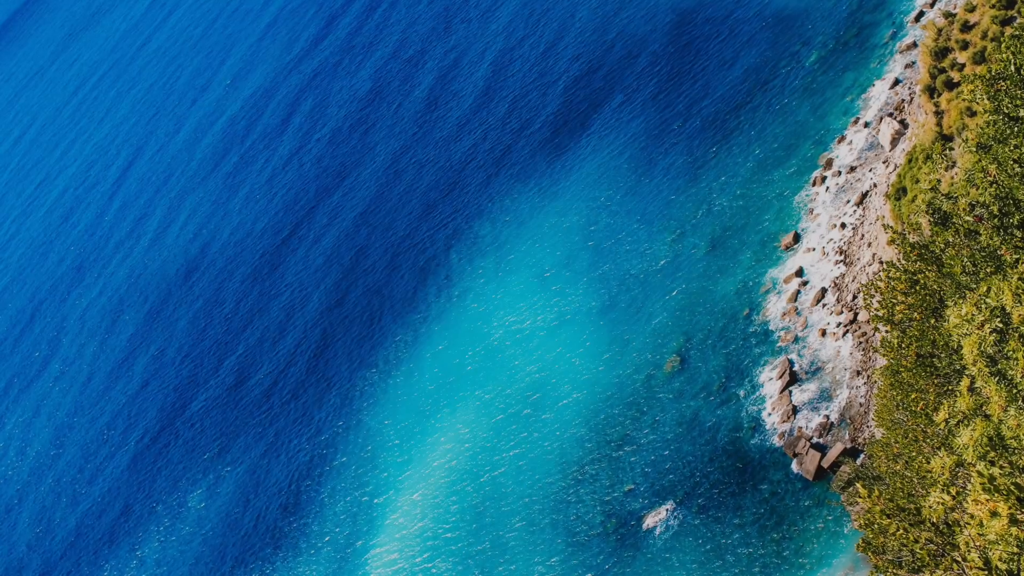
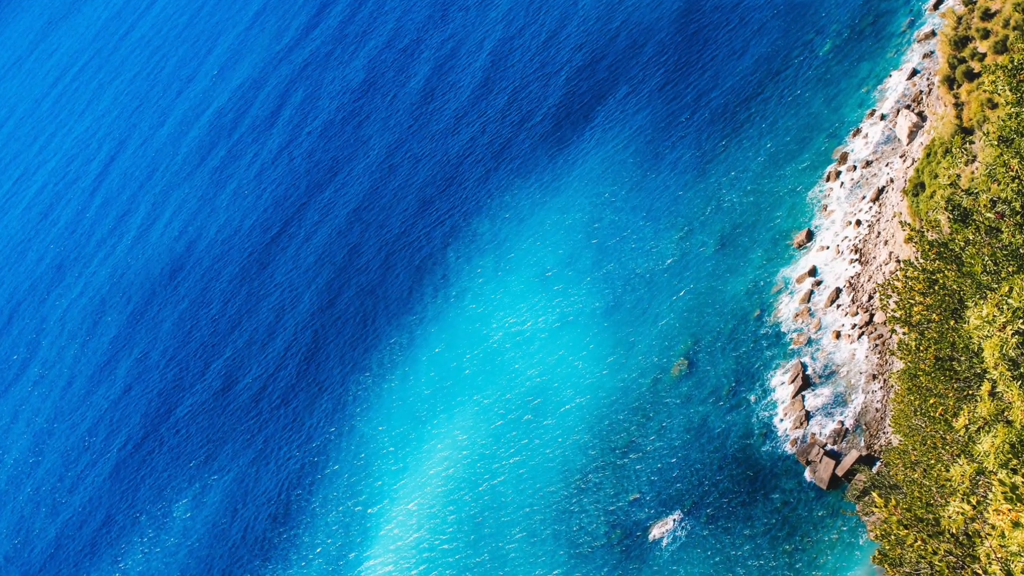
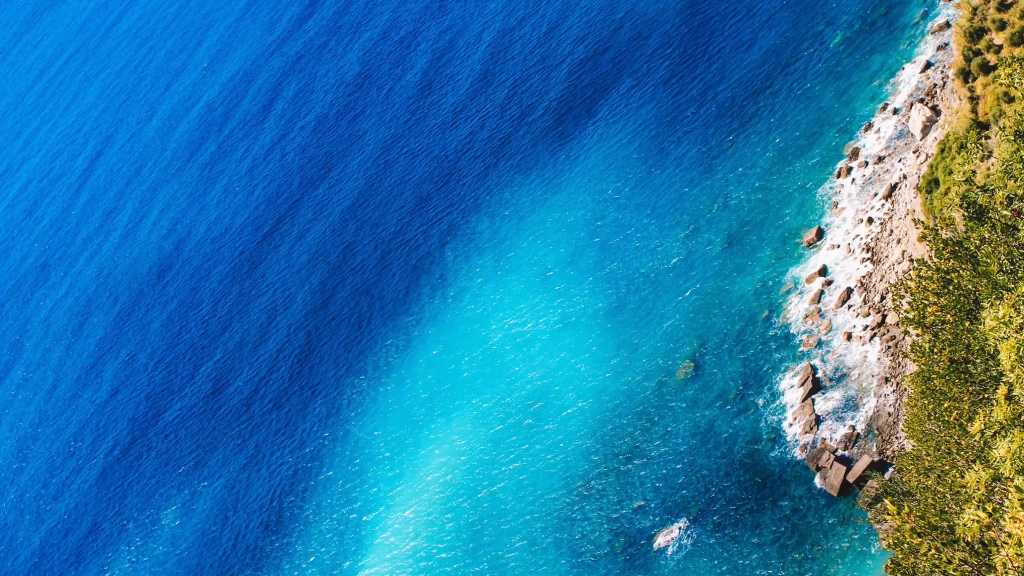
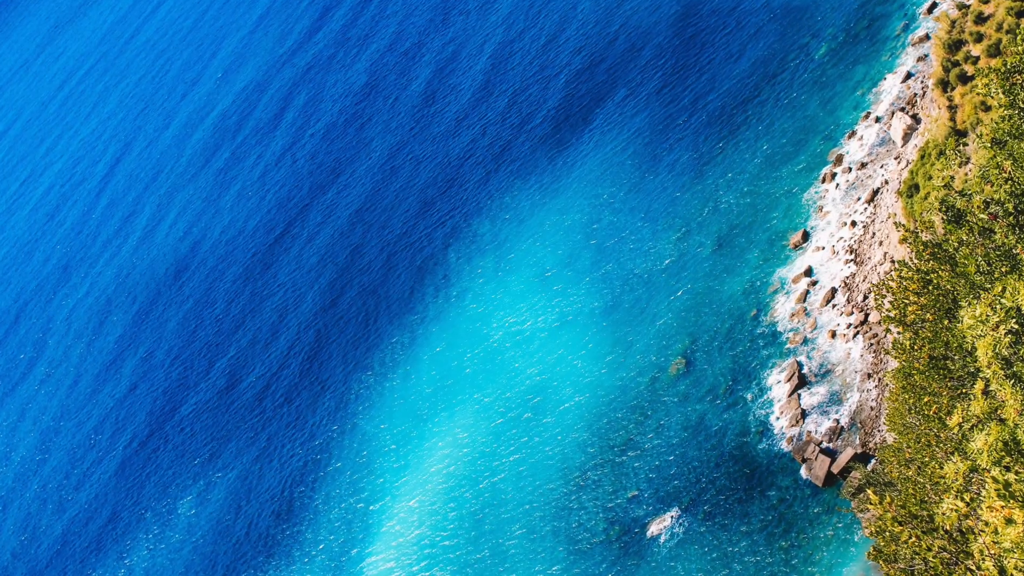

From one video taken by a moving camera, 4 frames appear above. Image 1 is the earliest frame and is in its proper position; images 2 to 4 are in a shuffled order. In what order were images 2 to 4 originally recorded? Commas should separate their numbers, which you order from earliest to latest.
4, 2, 3
